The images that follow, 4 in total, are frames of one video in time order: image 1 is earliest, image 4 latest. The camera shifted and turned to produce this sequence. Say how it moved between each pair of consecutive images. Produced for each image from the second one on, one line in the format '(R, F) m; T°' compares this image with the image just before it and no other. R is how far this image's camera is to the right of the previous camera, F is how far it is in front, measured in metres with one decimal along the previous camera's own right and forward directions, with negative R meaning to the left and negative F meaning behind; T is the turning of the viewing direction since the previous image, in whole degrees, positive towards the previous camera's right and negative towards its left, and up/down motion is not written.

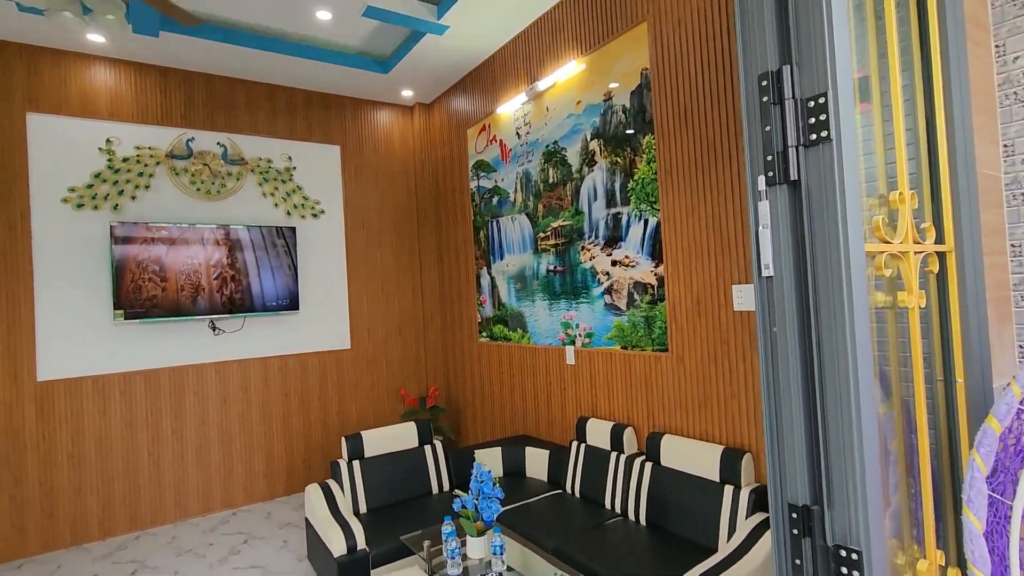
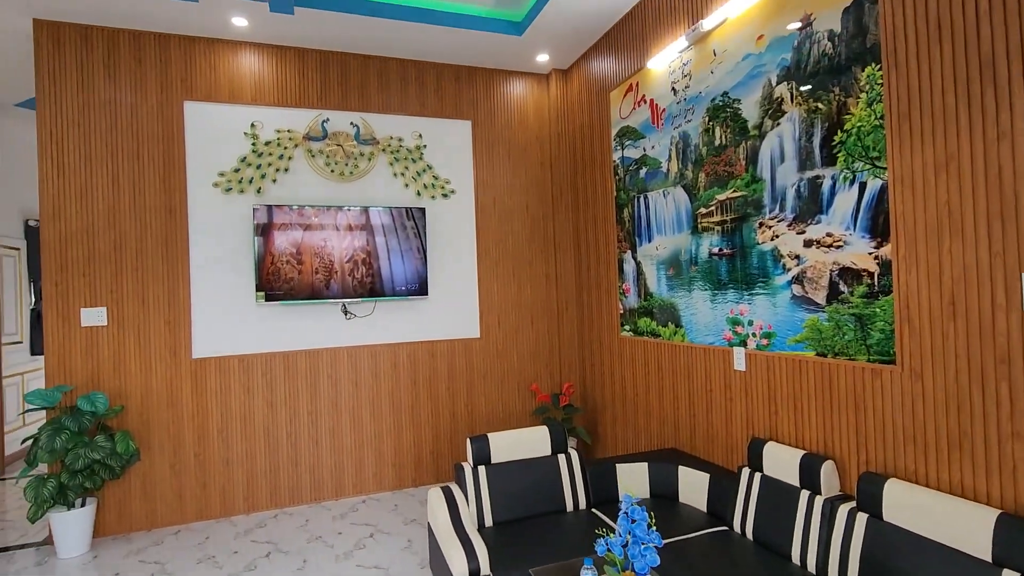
(-0.1, +0.5) m; -14°
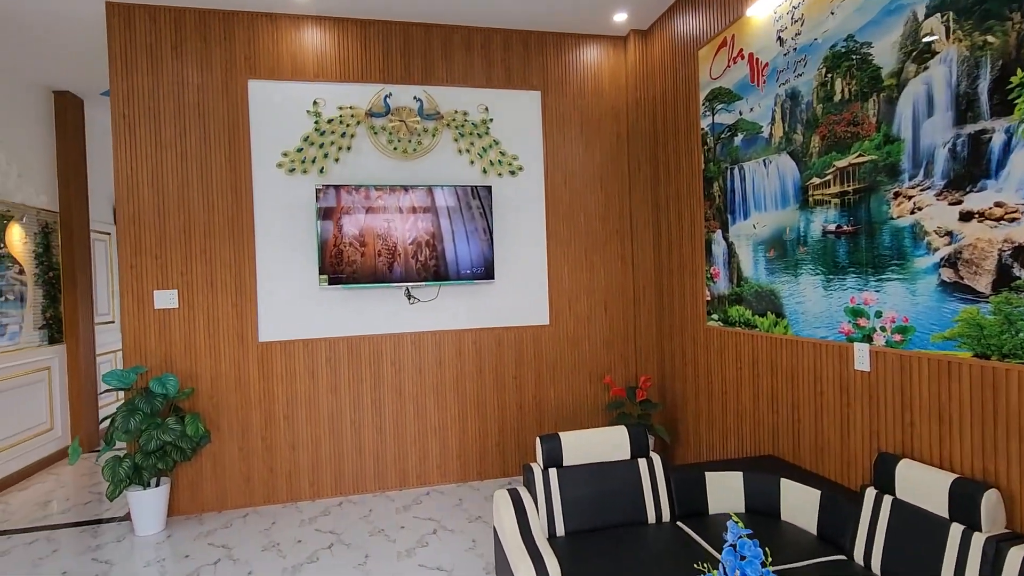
(0.0, +0.3) m; -7°
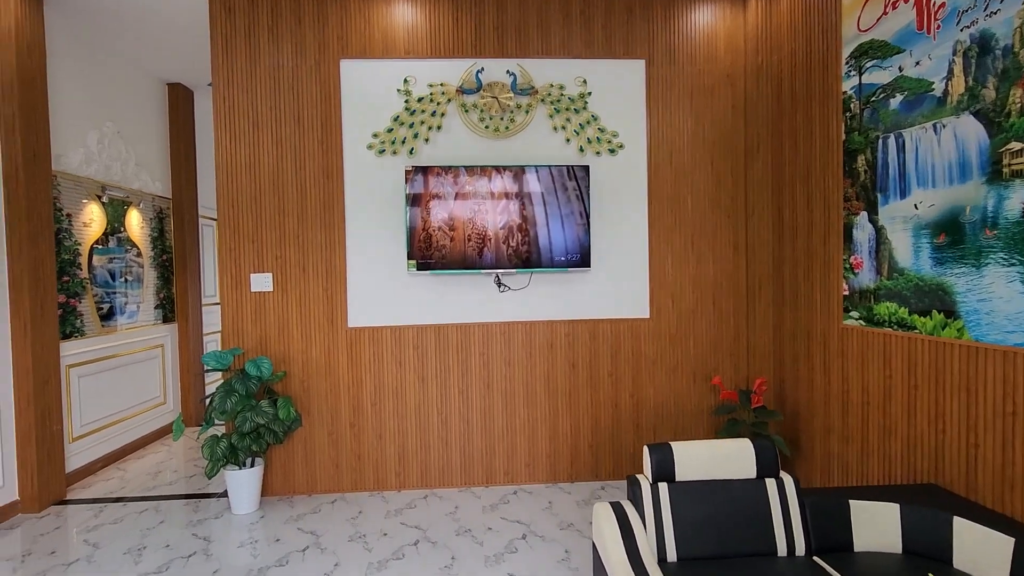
(-0.1, +0.3) m; -9°
